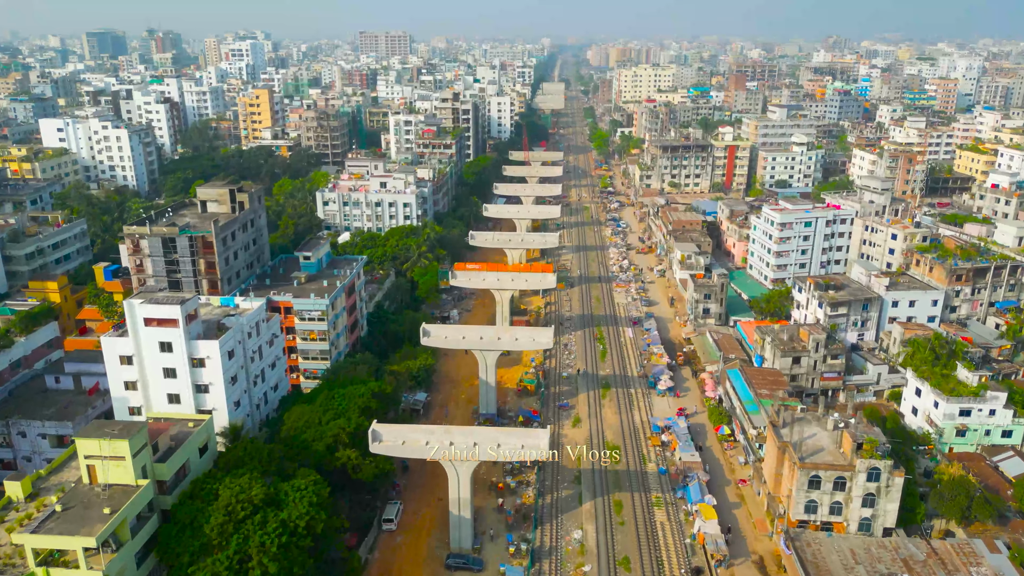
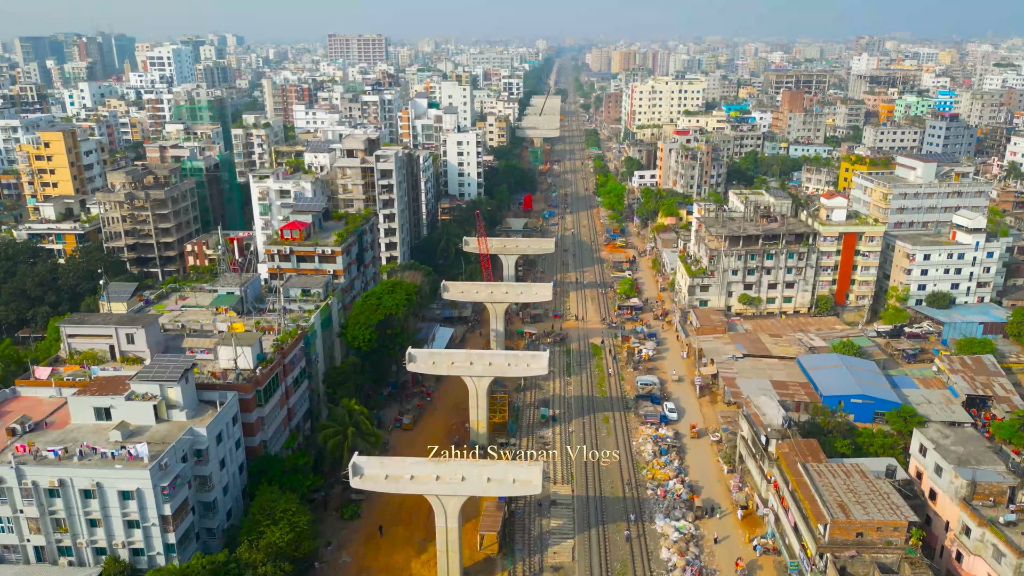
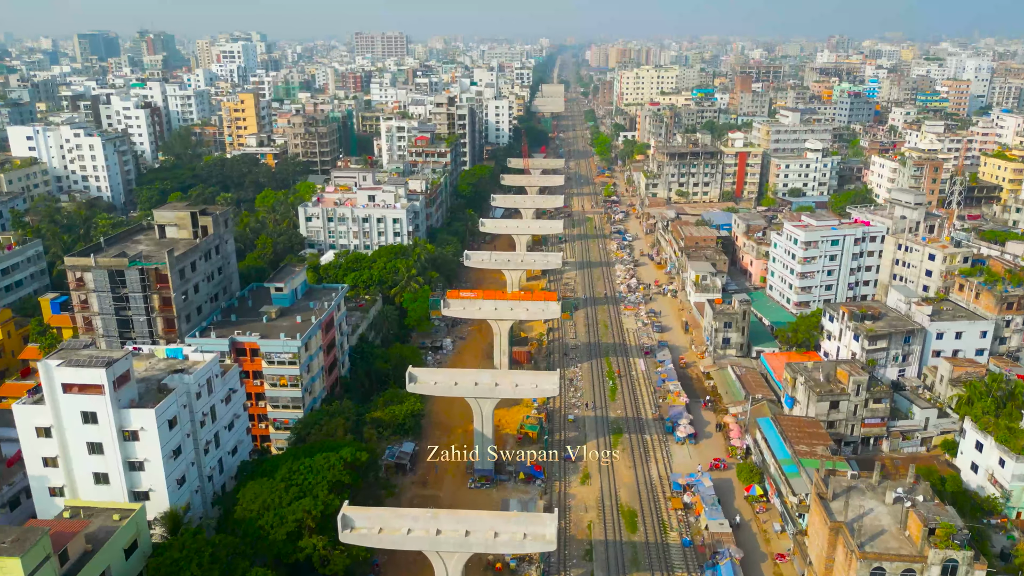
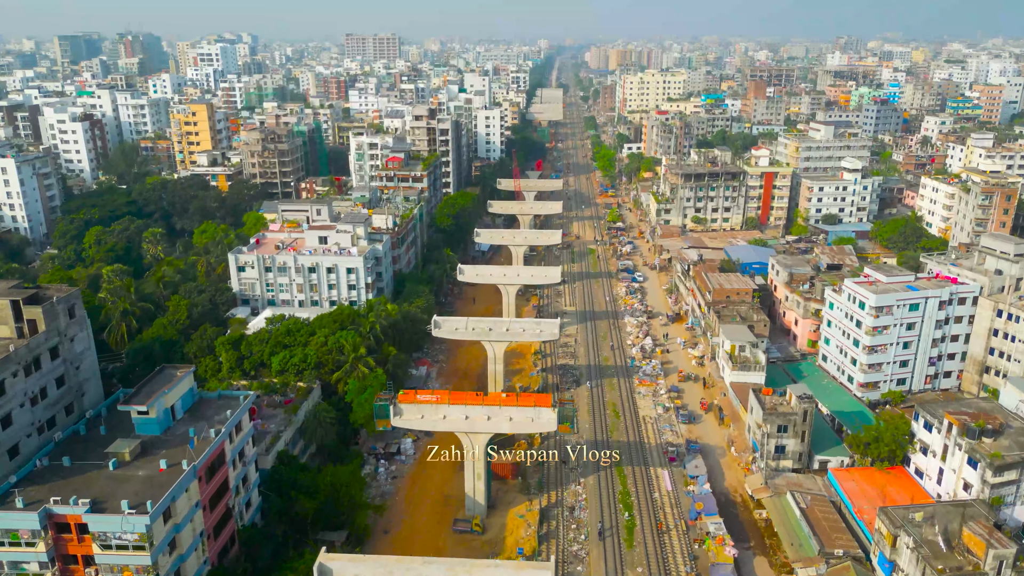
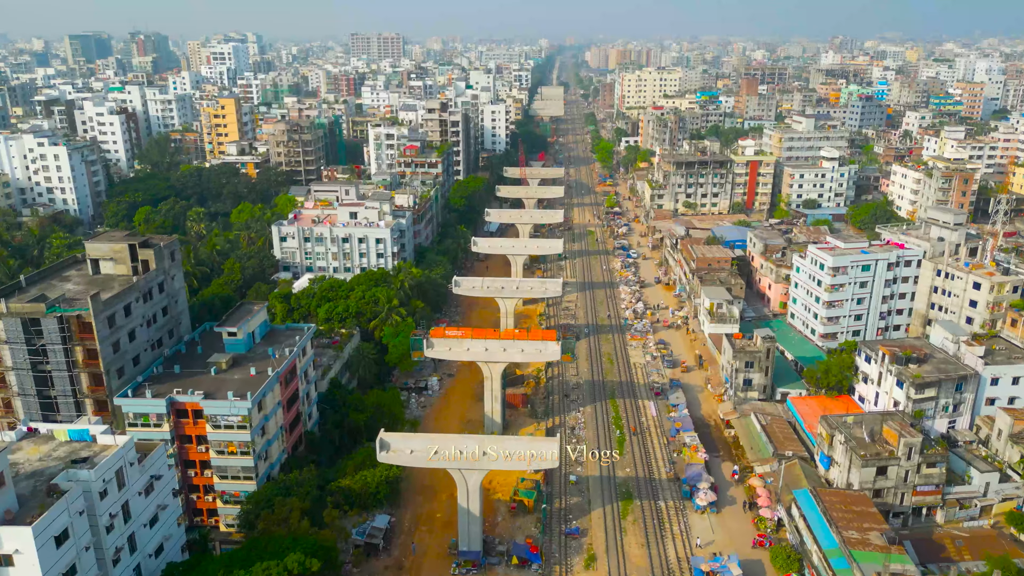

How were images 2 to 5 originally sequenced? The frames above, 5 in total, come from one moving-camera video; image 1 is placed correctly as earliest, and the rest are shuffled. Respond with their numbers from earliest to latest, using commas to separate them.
3, 5, 4, 2
